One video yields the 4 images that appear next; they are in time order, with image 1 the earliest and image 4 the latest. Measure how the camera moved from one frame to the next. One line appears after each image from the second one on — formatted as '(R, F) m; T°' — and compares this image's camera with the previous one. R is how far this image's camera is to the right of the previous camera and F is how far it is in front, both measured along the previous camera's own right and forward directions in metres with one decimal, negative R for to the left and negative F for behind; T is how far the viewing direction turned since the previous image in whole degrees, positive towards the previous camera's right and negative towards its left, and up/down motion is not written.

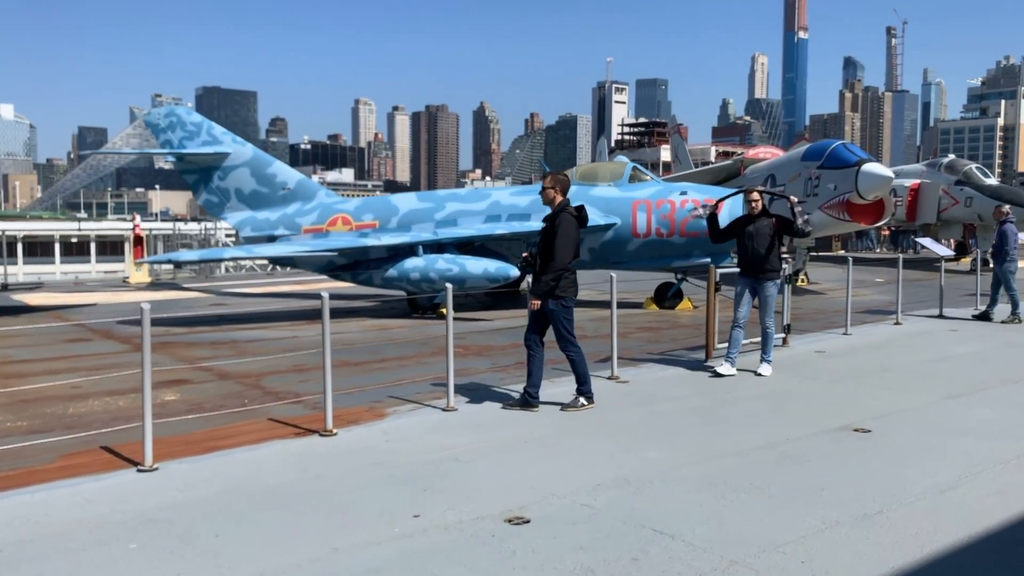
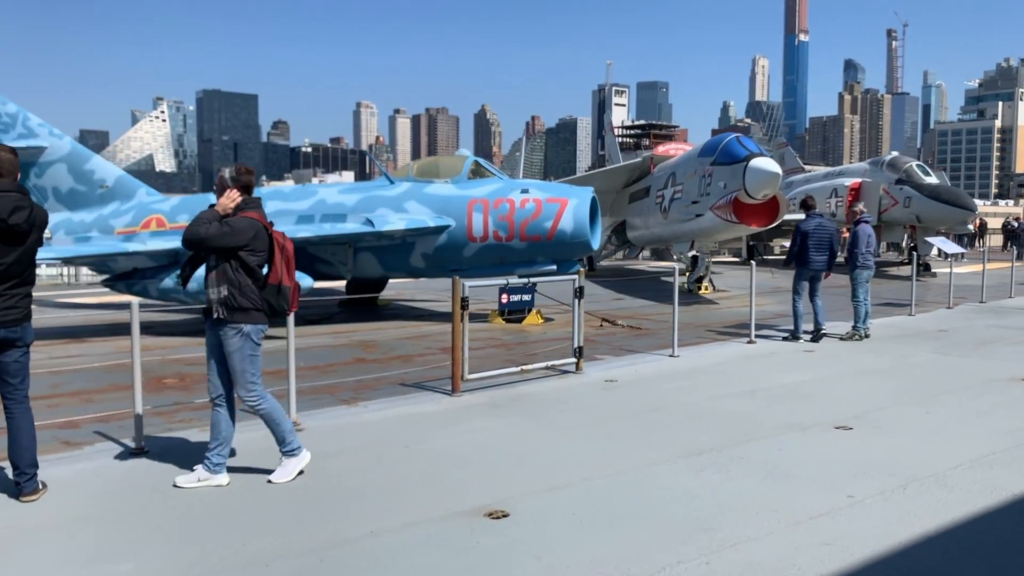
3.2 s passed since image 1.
(+2.2, +1.7) m; 0°
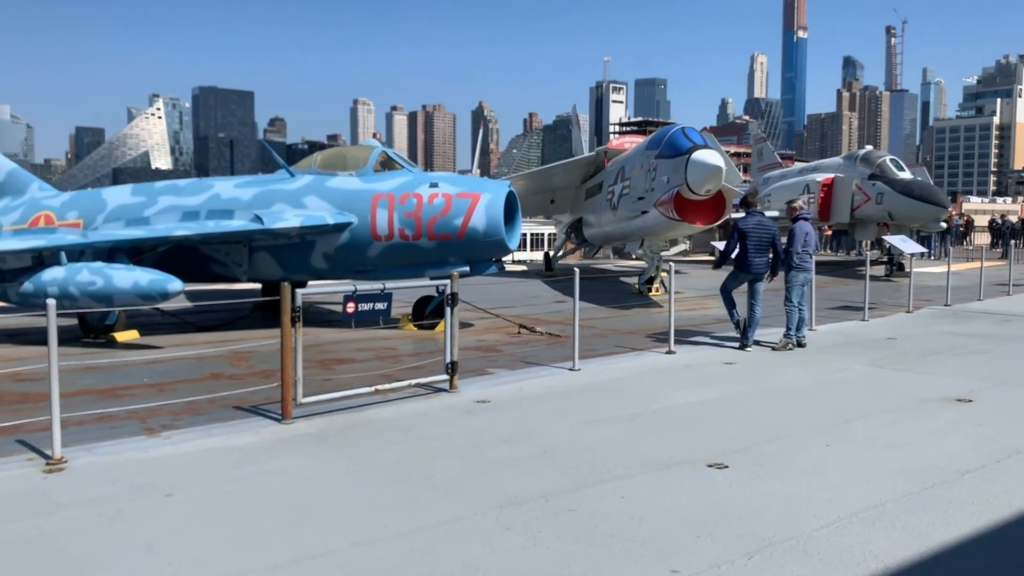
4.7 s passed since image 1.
(+1.0, +1.0) m; 0°
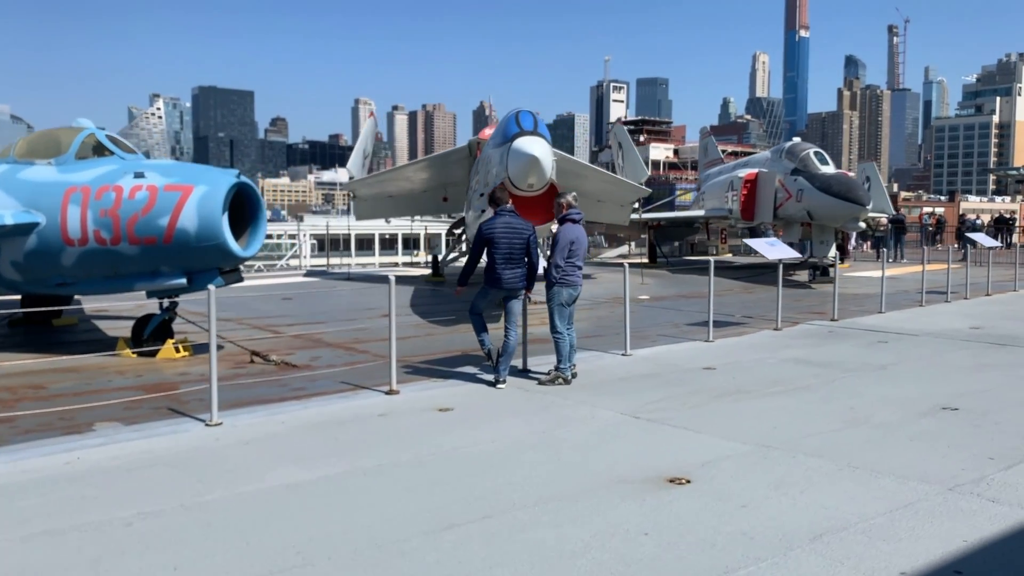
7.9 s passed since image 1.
(+2.3, +2.1) m; 0°
